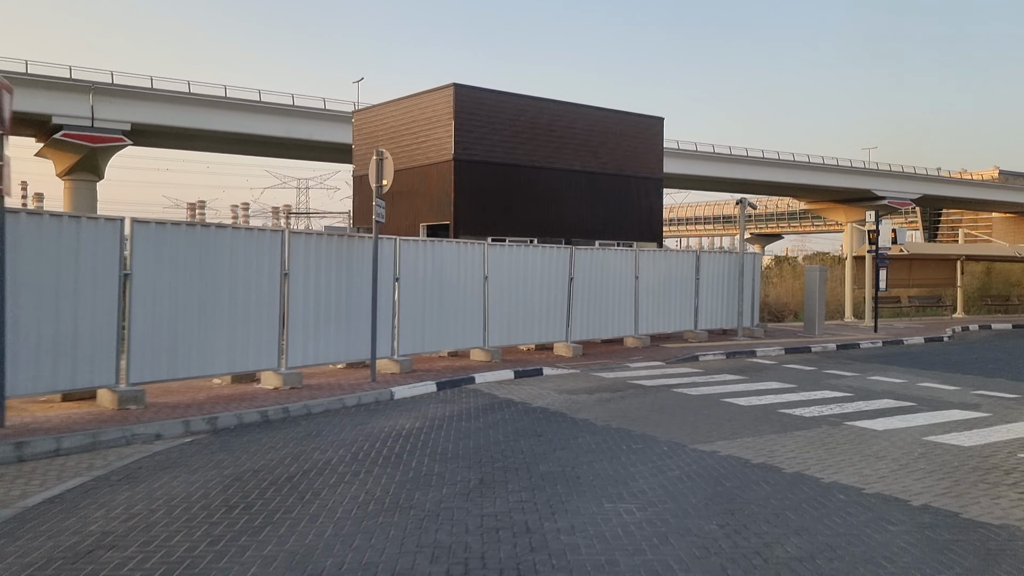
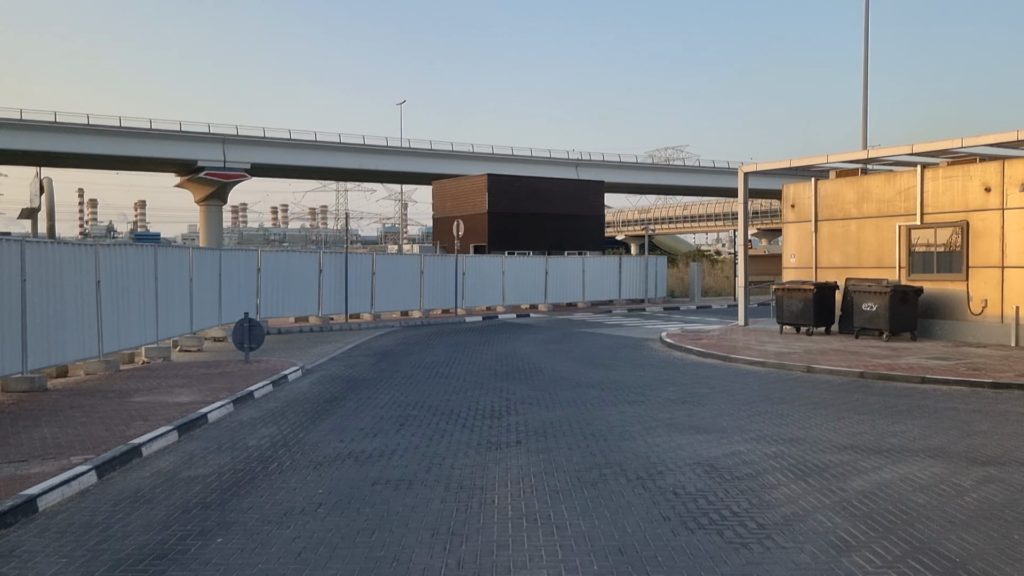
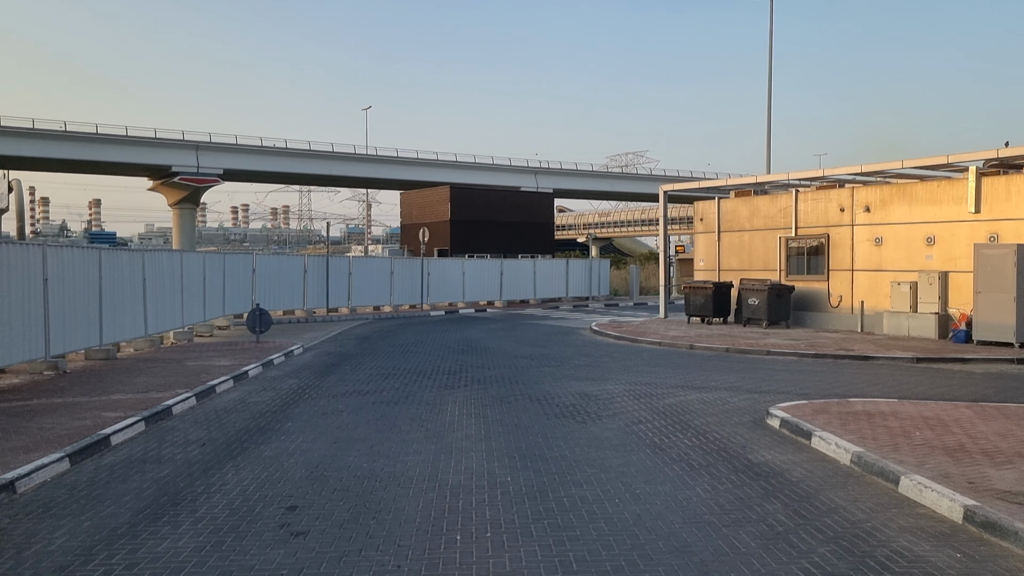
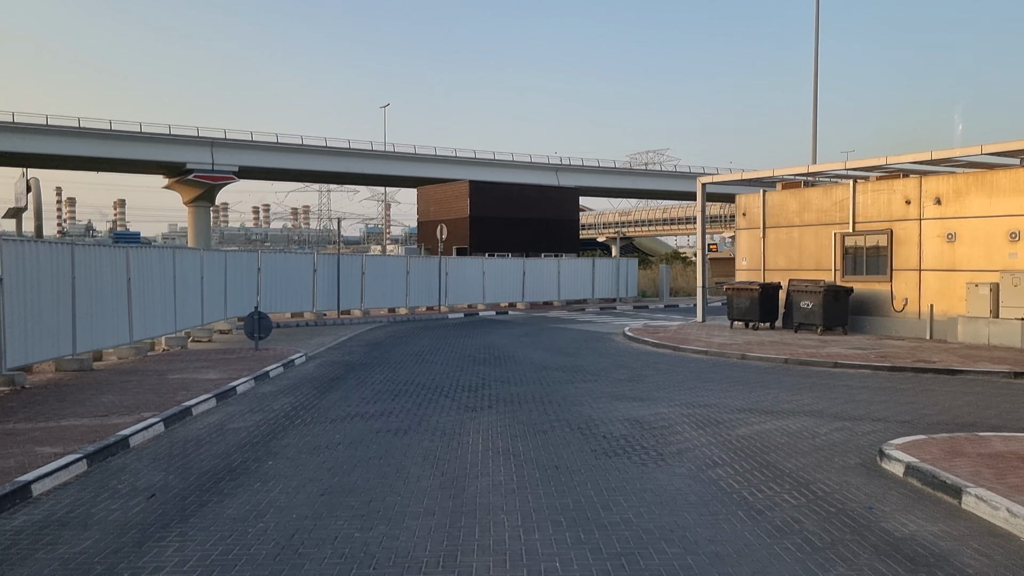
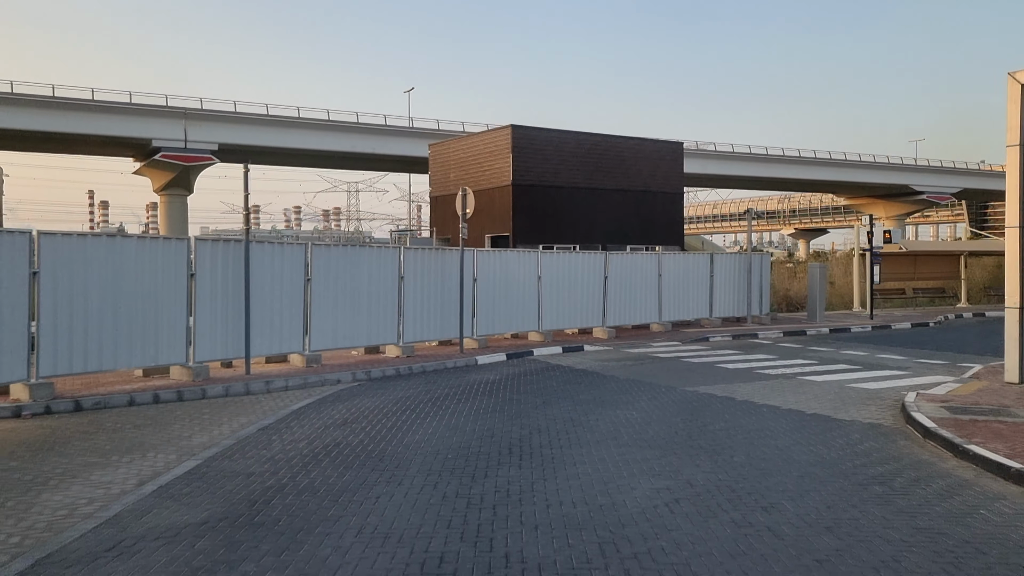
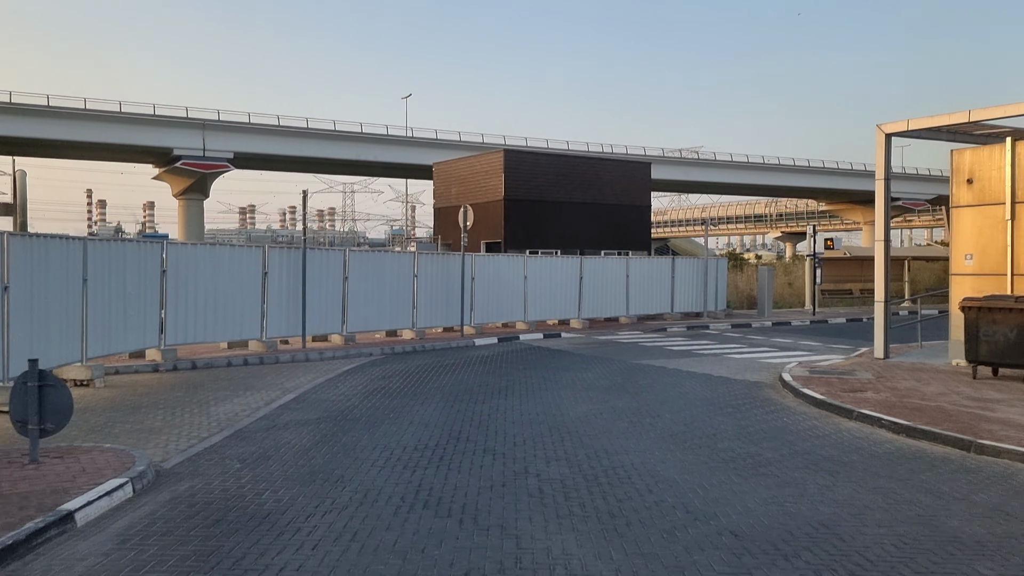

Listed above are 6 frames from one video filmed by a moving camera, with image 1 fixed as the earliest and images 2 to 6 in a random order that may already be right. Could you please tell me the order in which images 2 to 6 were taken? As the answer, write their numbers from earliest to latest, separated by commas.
5, 6, 2, 4, 3
